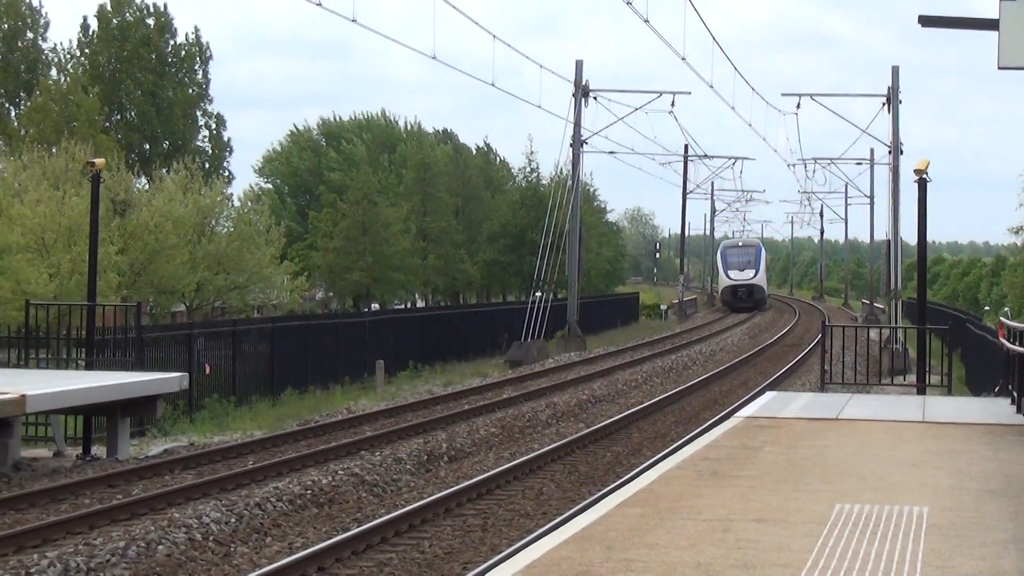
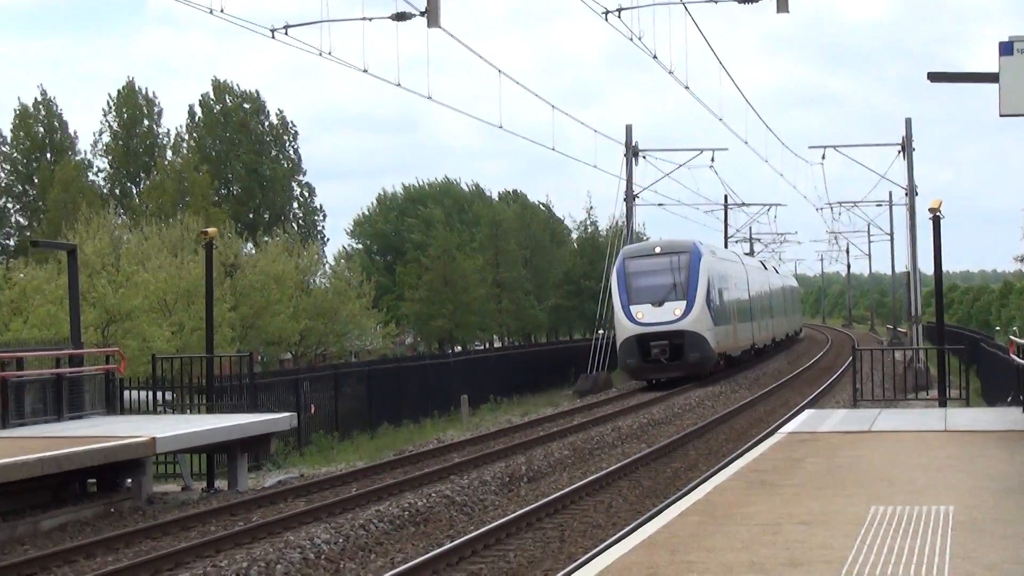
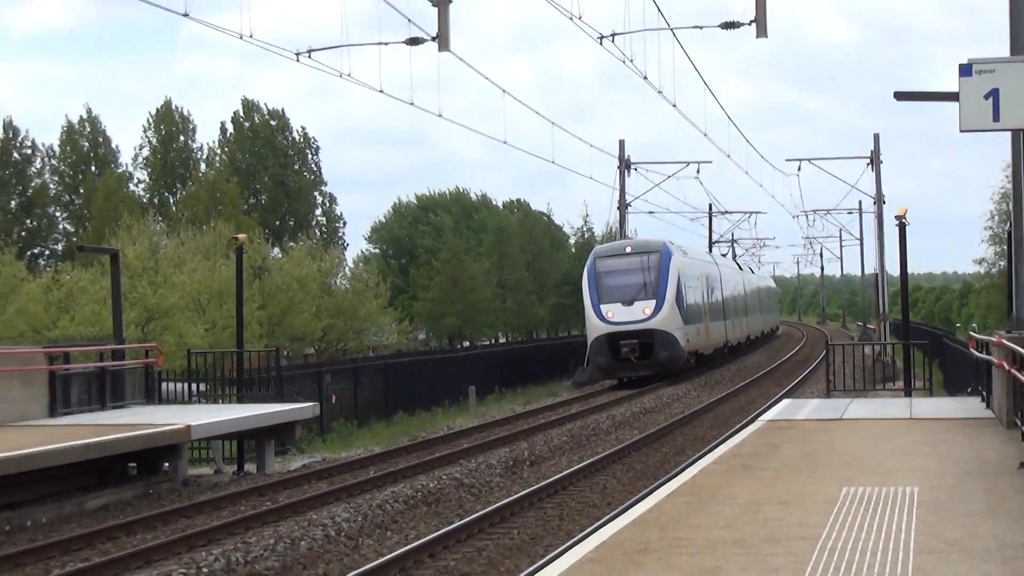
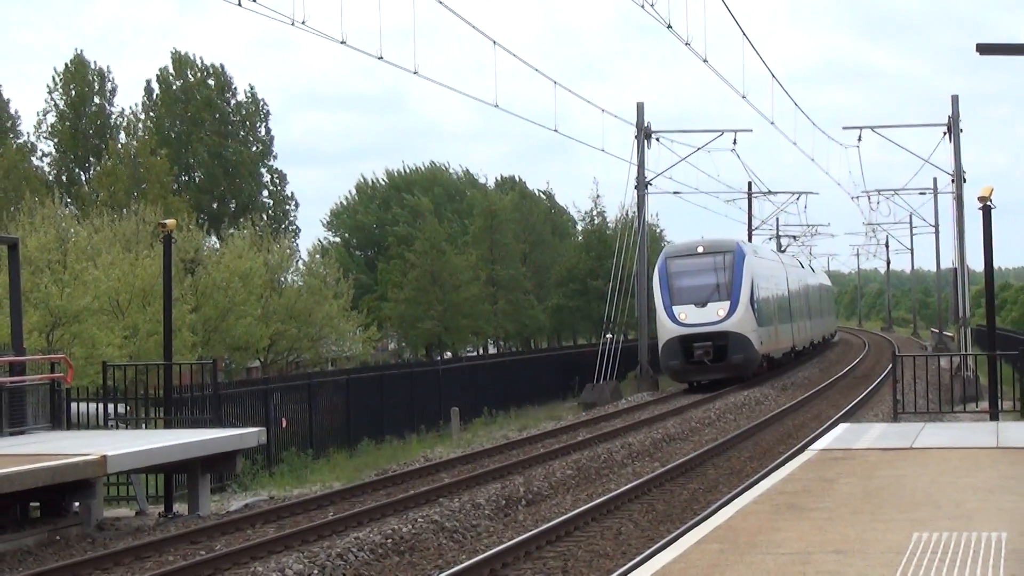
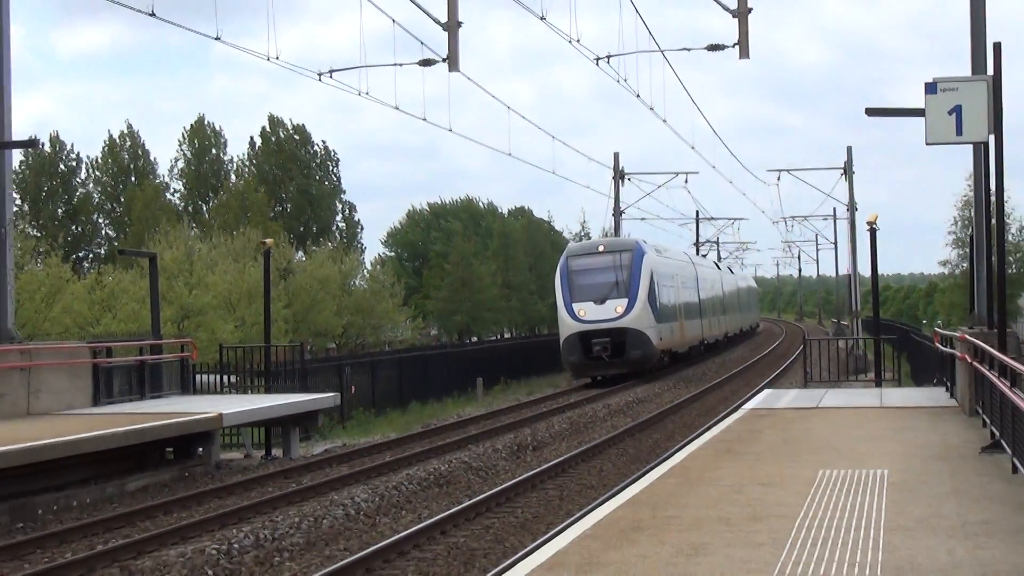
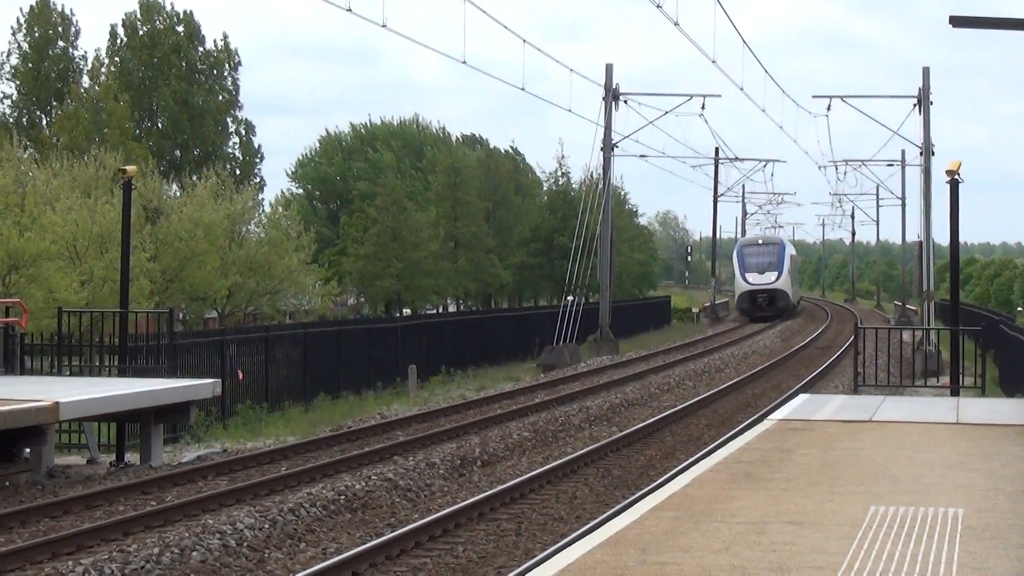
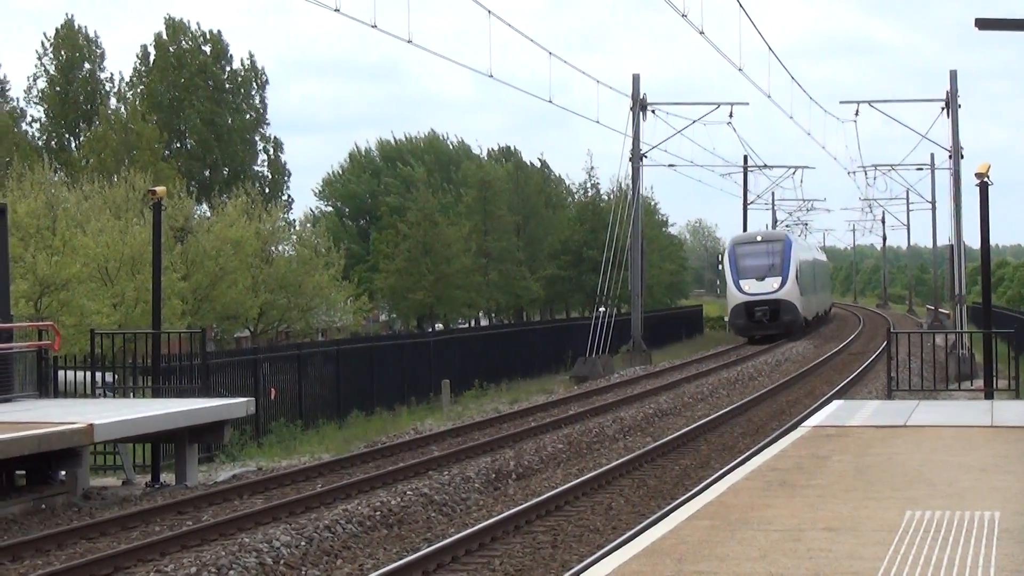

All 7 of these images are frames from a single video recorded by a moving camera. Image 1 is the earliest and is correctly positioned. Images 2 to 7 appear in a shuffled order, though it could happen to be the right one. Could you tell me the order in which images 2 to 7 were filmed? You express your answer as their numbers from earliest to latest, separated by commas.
6, 7, 4, 2, 3, 5
